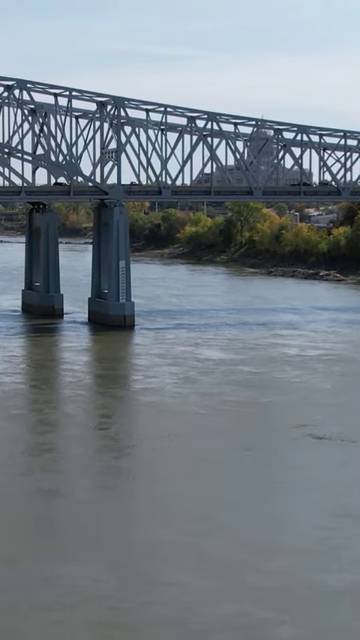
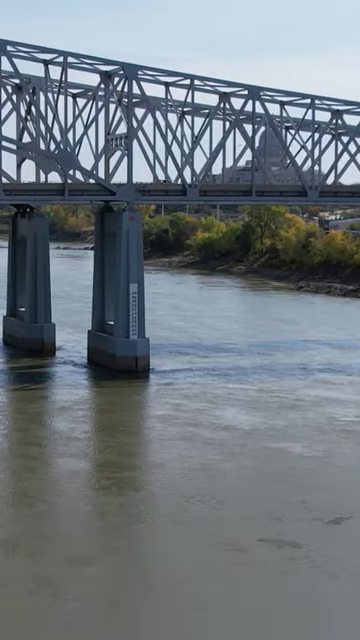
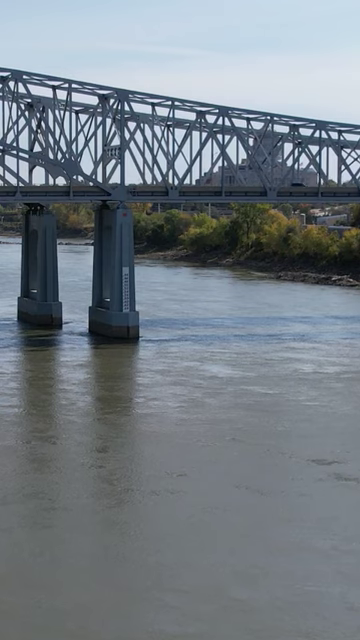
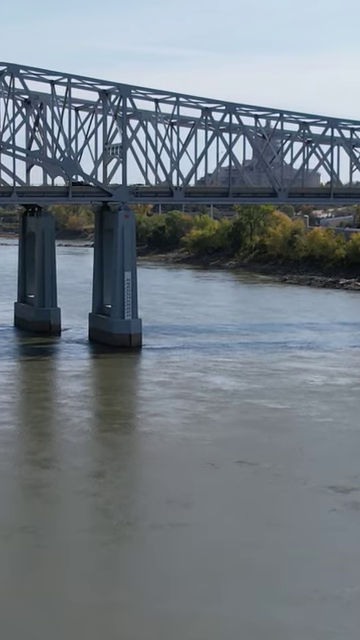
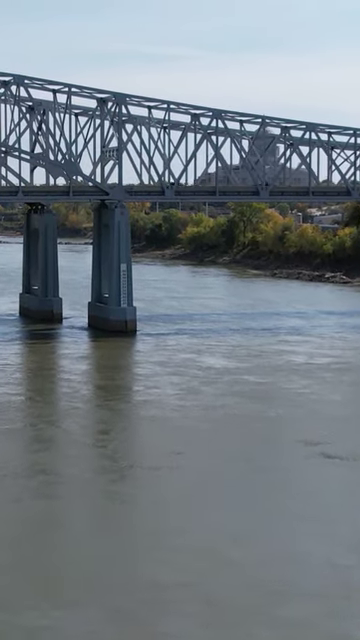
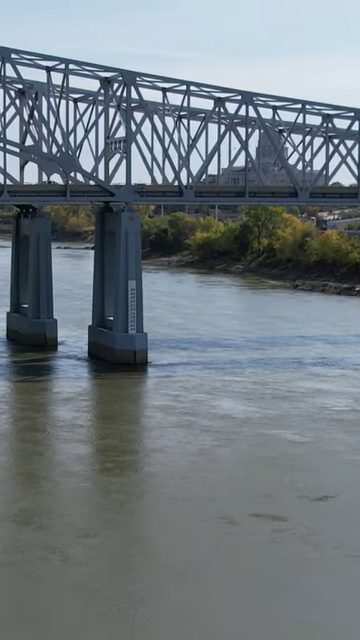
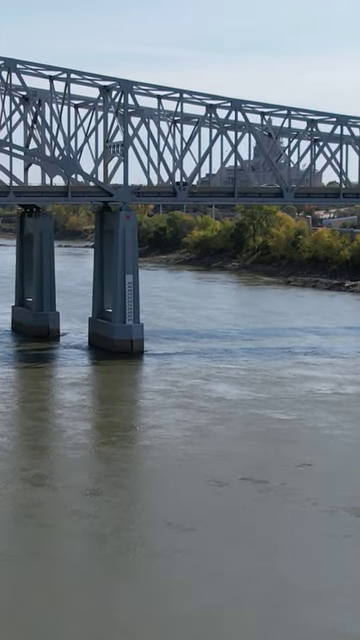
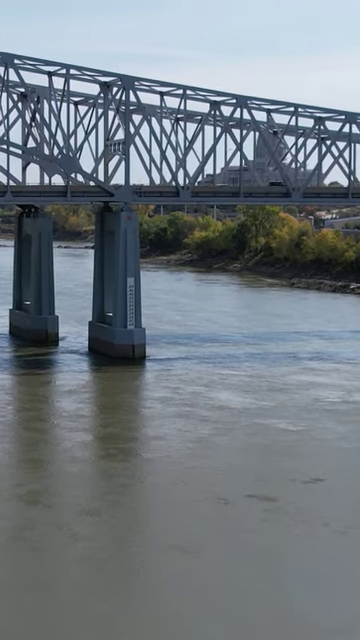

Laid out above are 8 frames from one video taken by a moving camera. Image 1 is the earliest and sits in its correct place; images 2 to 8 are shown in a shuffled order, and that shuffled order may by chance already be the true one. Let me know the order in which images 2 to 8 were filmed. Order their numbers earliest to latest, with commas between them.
5, 3, 4, 7, 8, 6, 2
